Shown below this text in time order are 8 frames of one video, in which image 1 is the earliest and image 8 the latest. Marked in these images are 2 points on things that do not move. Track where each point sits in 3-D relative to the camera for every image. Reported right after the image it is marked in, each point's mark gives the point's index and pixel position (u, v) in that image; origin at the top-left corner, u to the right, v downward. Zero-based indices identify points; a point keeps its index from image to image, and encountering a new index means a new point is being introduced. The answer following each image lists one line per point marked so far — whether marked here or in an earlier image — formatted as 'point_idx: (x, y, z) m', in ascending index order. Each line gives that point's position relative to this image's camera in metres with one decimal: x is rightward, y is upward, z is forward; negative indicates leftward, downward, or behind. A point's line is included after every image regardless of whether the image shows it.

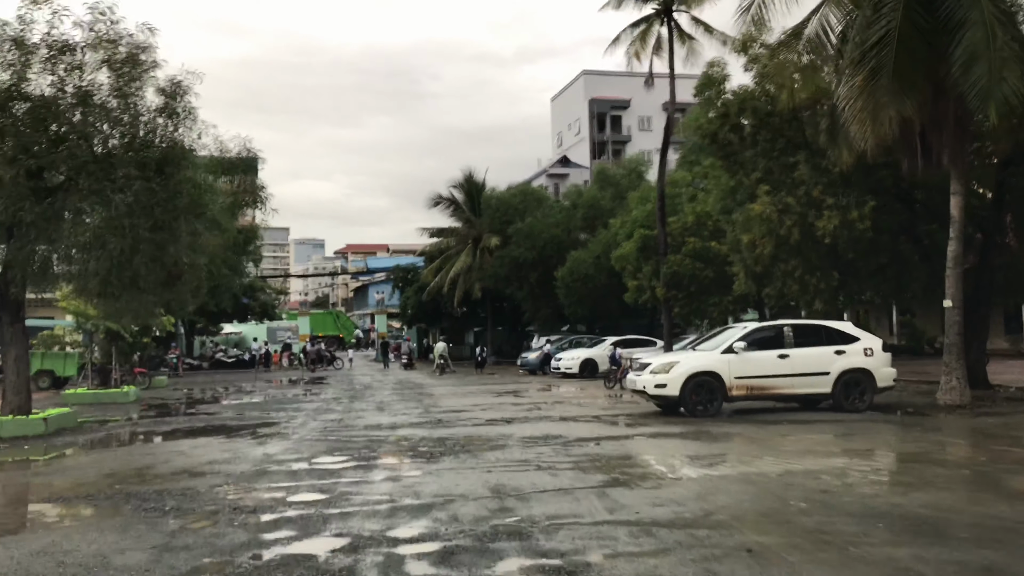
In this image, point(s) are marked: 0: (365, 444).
0: (-2.0, -2.1, +11.7) m
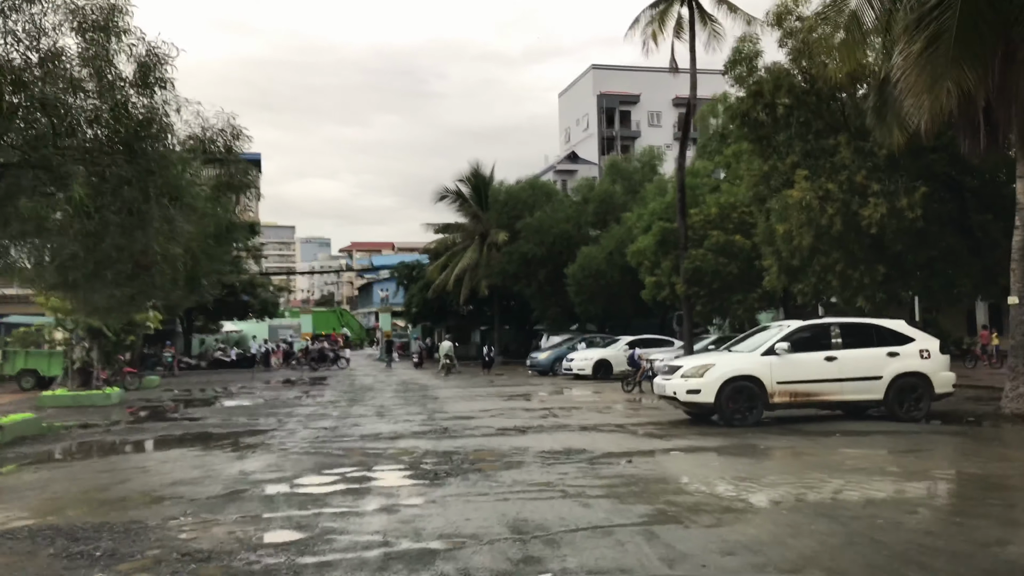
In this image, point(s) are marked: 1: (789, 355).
0: (-1.8, -2.0, +10.2) m
1: (+4.2, -1.0, +13.3) m
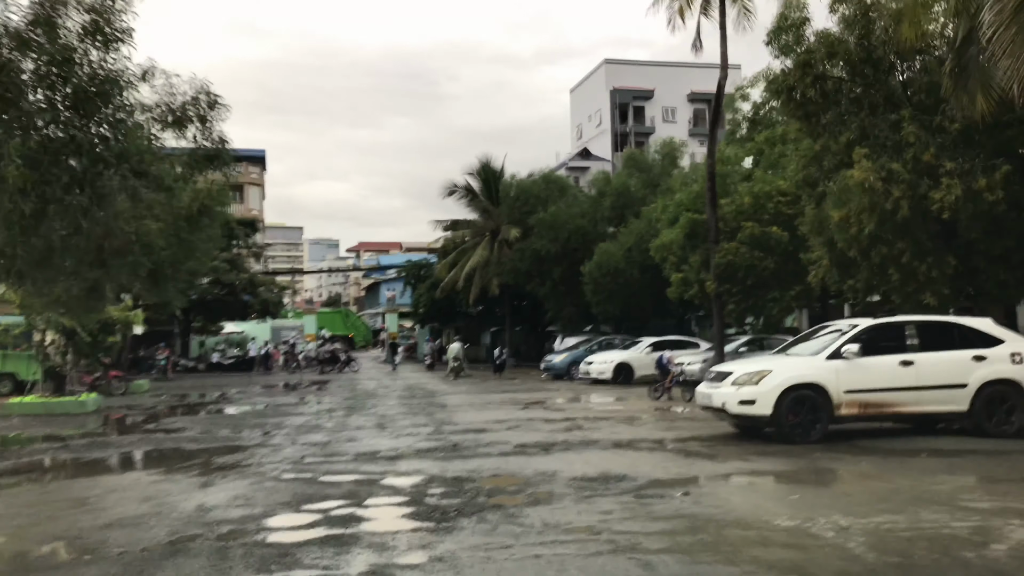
0: (-1.5, -1.9, +8.3) m
1: (+4.5, -0.9, +11.3) m
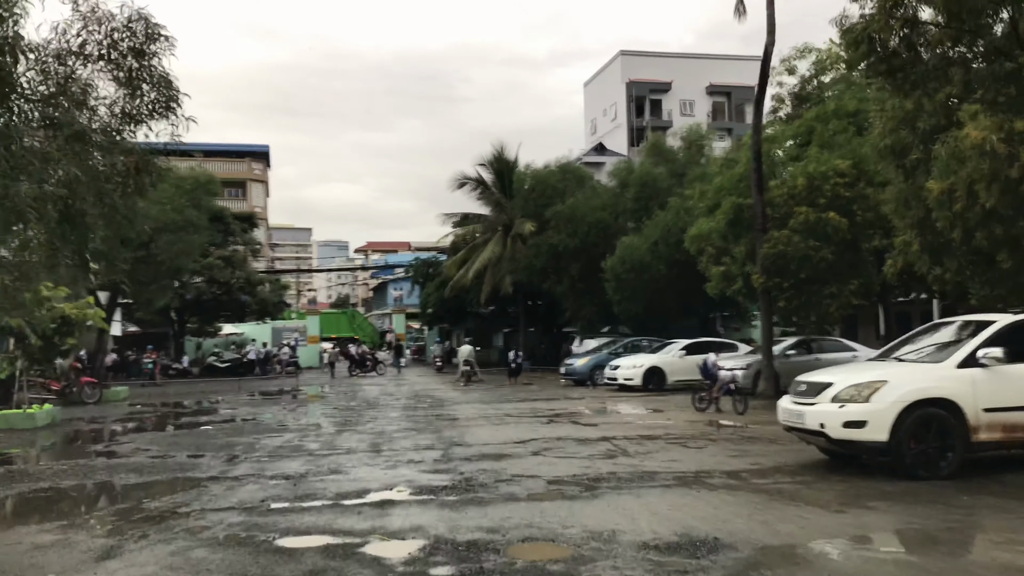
0: (-1.3, -1.7, +5.6) m
1: (+4.8, -0.8, +8.6) m
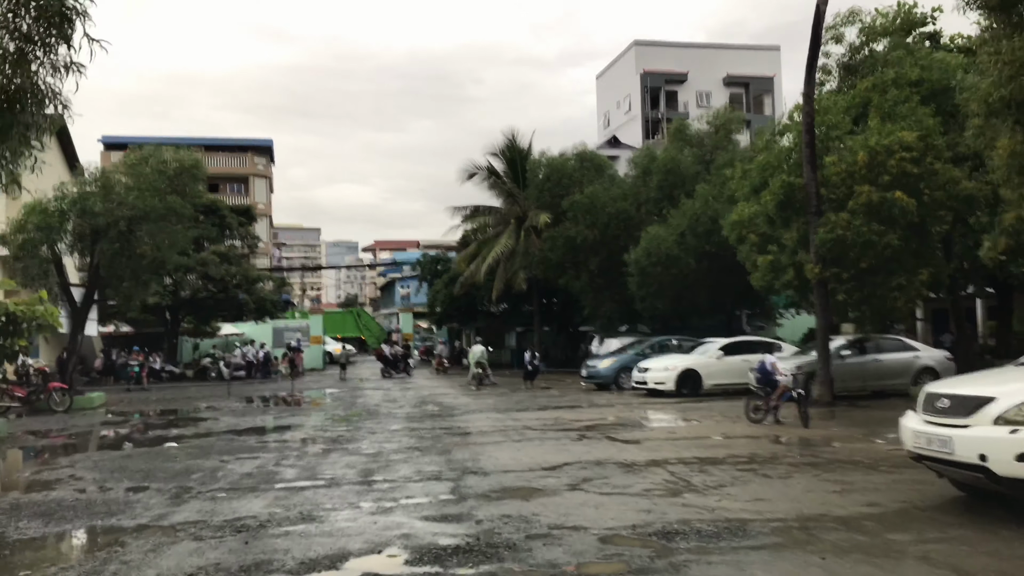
0: (-1.0, -1.6, +3.1) m
1: (+5.0, -0.6, +6.1) m
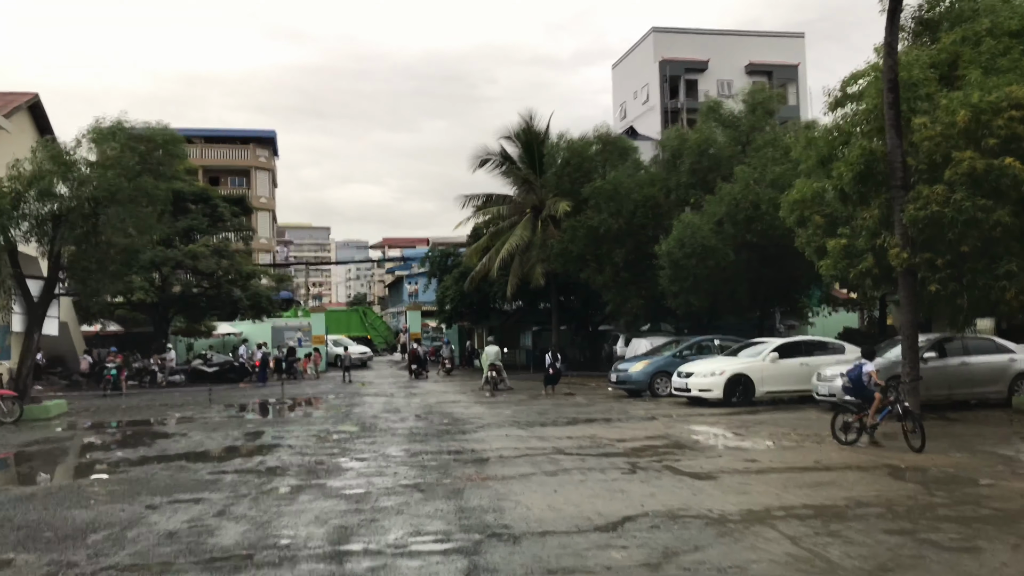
0: (-0.8, -1.4, +0.2) m
1: (+5.3, -0.4, +3.1) m
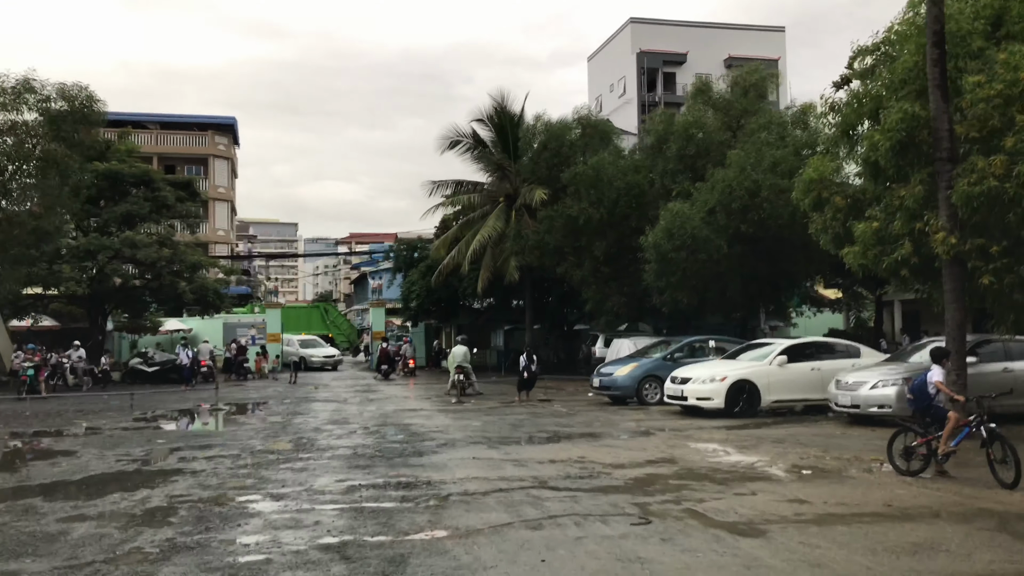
0: (-0.8, -1.3, -2.3) m
1: (+5.2, -0.3, +0.7) m
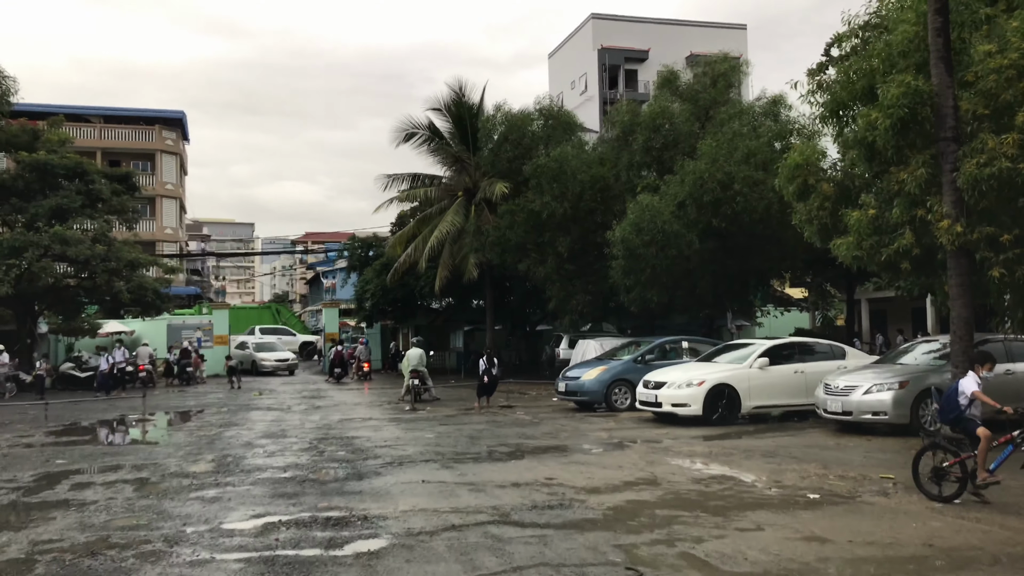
0: (-0.6, -1.2, -3.9) m
1: (+5.2, -0.2, -0.5) m
